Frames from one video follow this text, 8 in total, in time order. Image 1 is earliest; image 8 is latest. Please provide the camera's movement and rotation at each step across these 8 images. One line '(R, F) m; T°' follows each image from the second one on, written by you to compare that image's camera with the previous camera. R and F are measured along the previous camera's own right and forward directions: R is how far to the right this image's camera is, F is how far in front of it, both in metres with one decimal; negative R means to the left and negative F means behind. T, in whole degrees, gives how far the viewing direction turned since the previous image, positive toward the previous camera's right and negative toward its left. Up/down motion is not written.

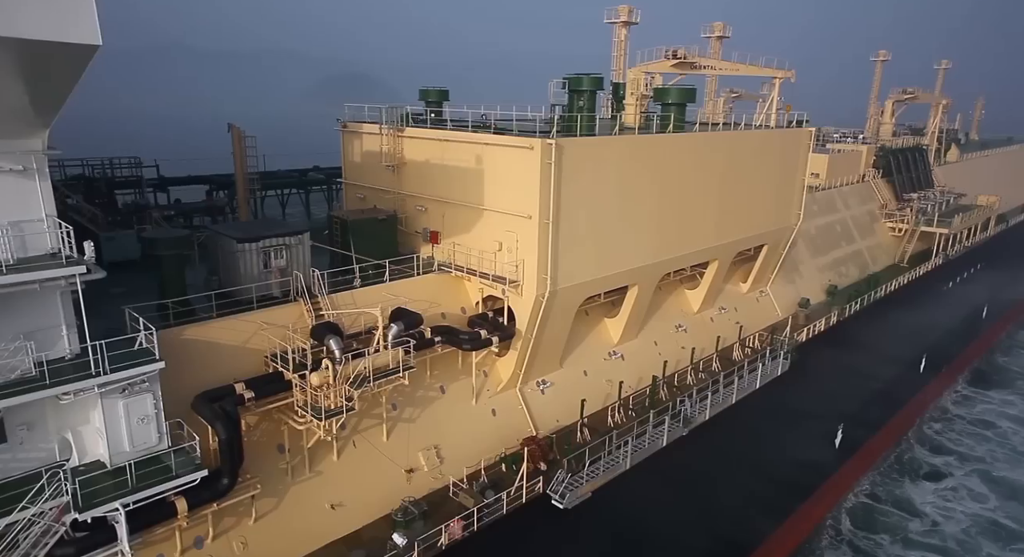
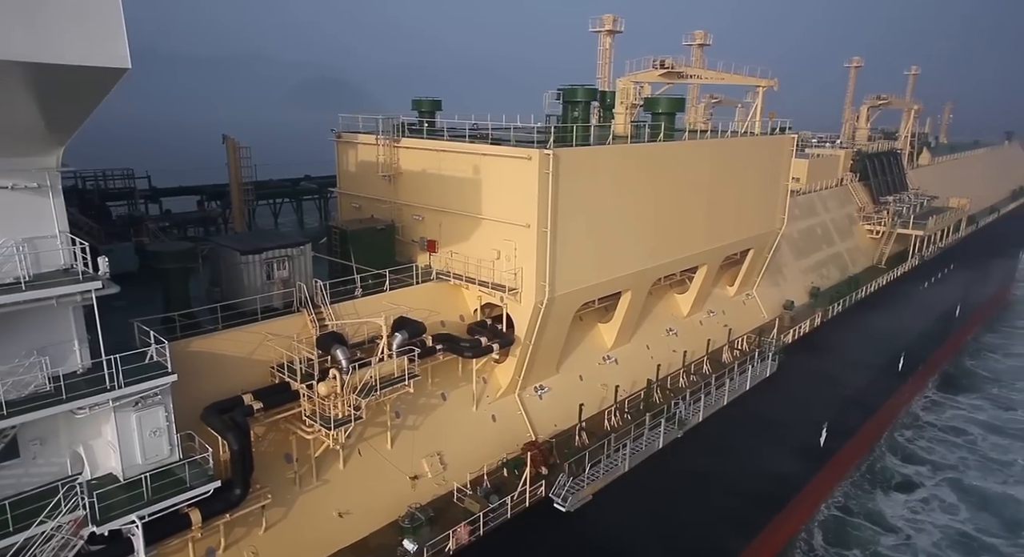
(-0.4, -0.2) m; +2°
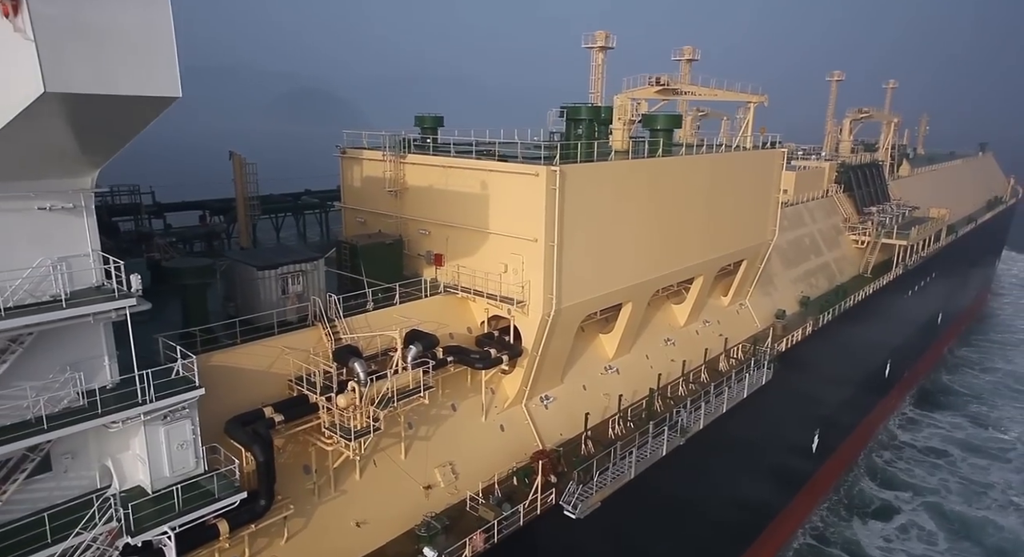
(-0.5, -0.4) m; +1°
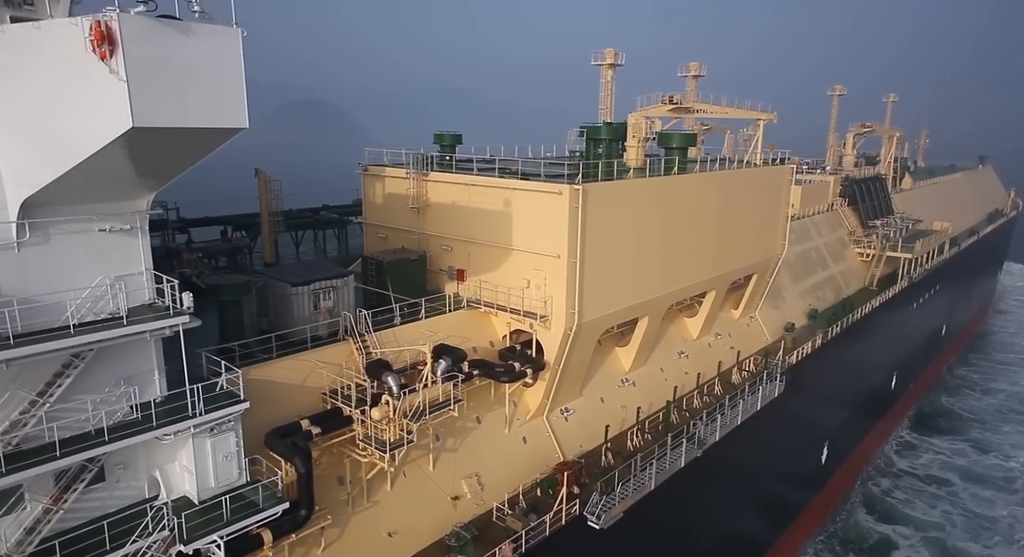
(-0.5, -0.4) m; 0°
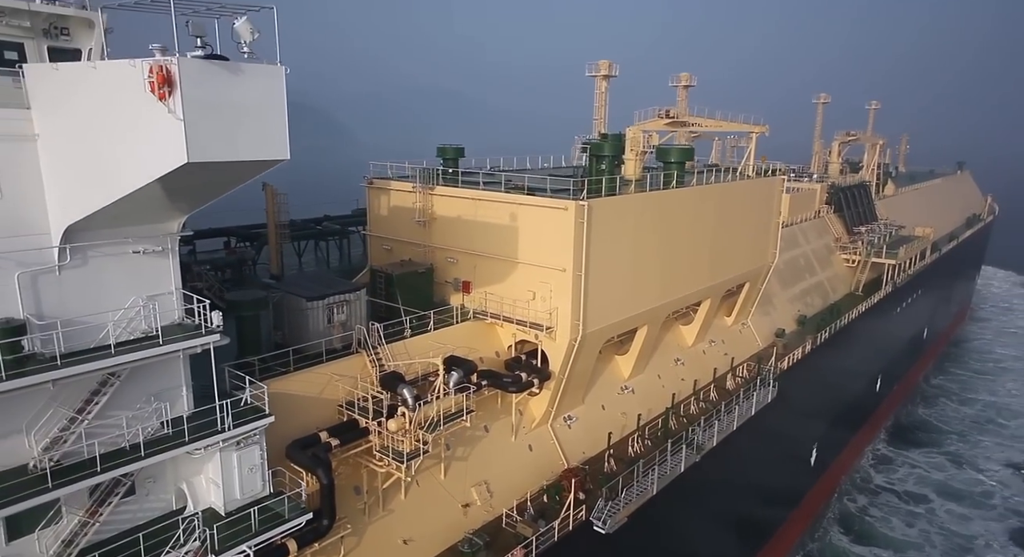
(-0.5, -0.4) m; +1°
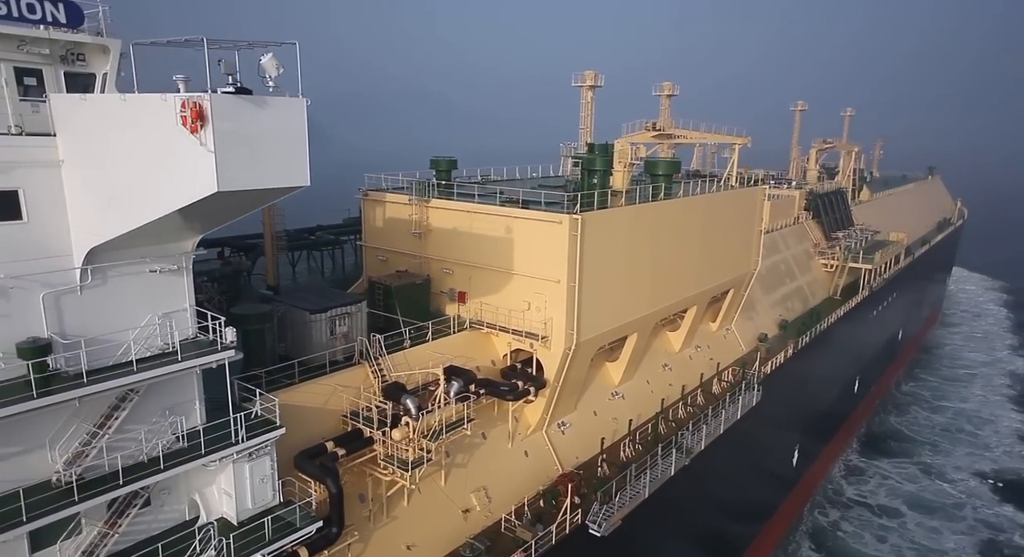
(-0.3, -0.4) m; +2°
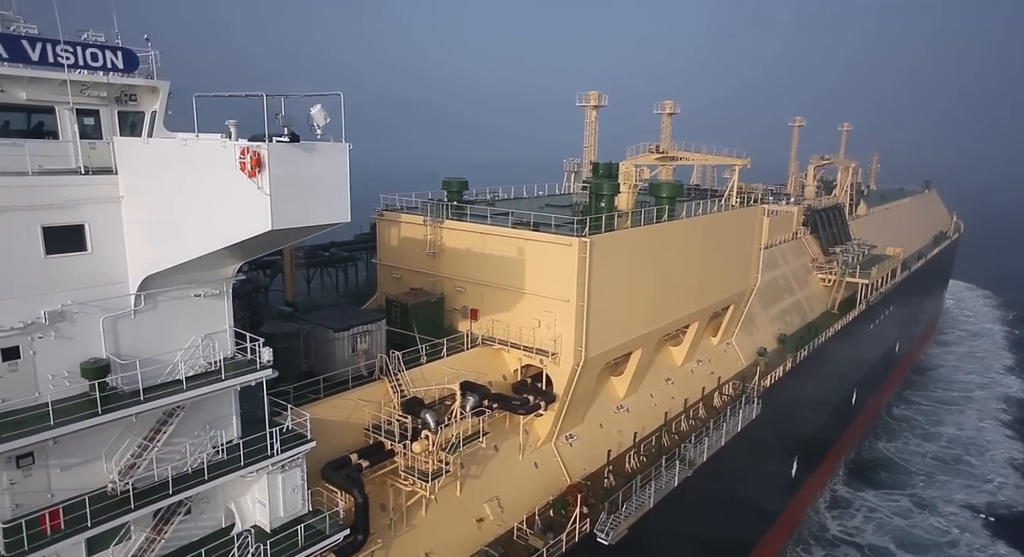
(-0.3, -0.8) m; 0°
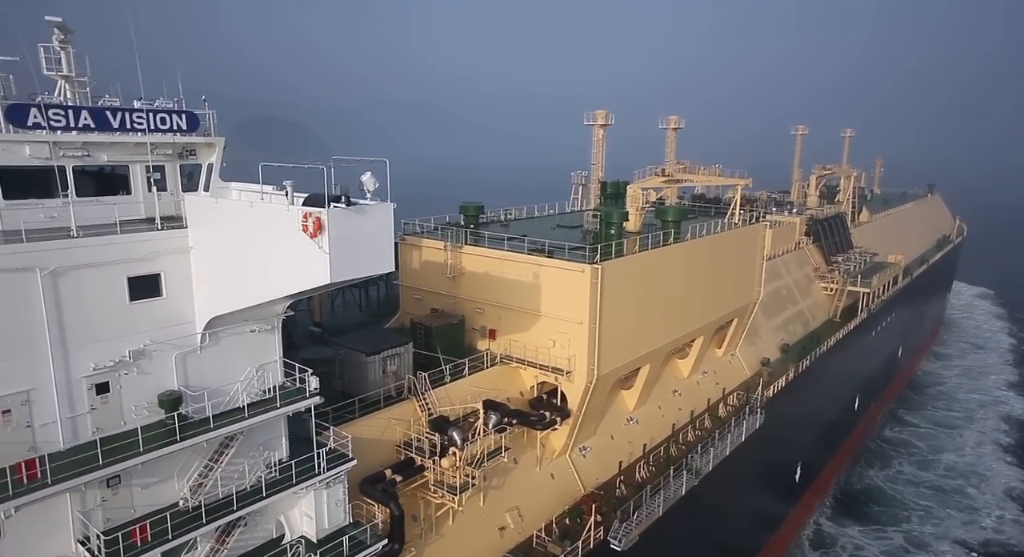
(-0.3, -1.2) m; 0°
